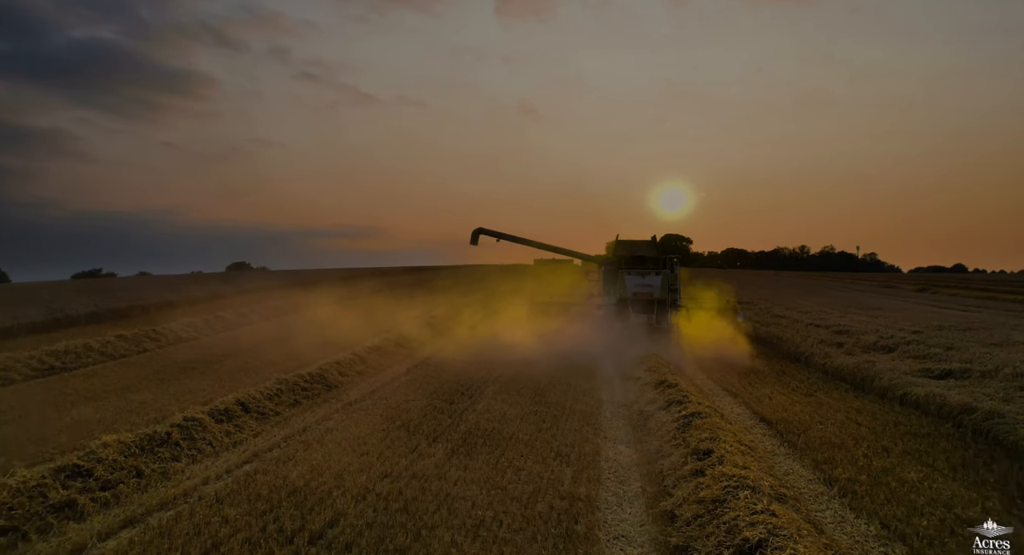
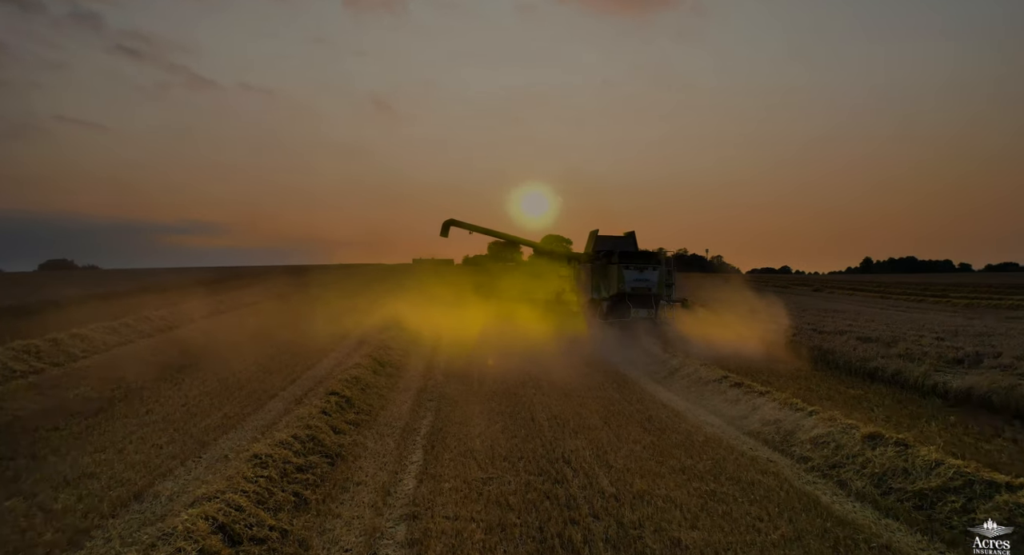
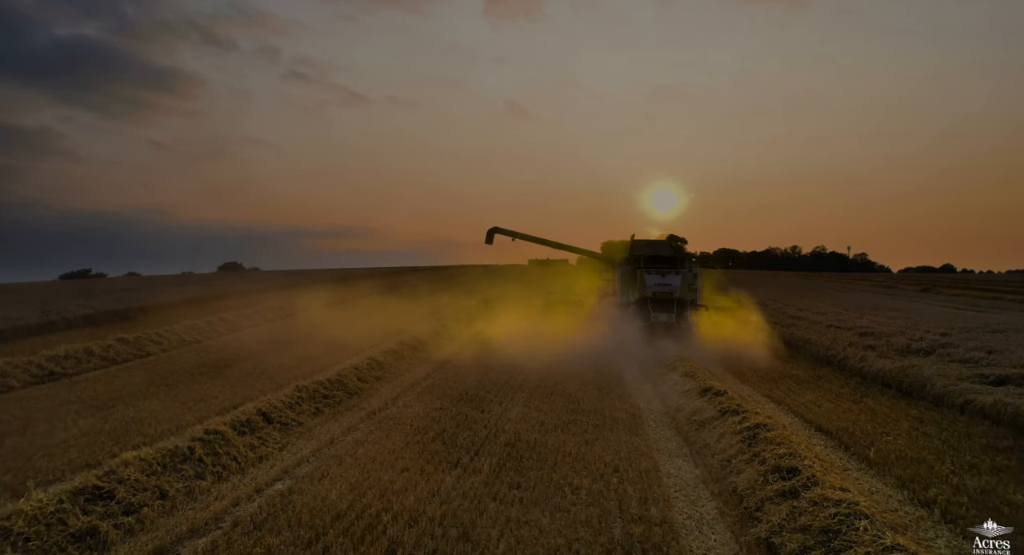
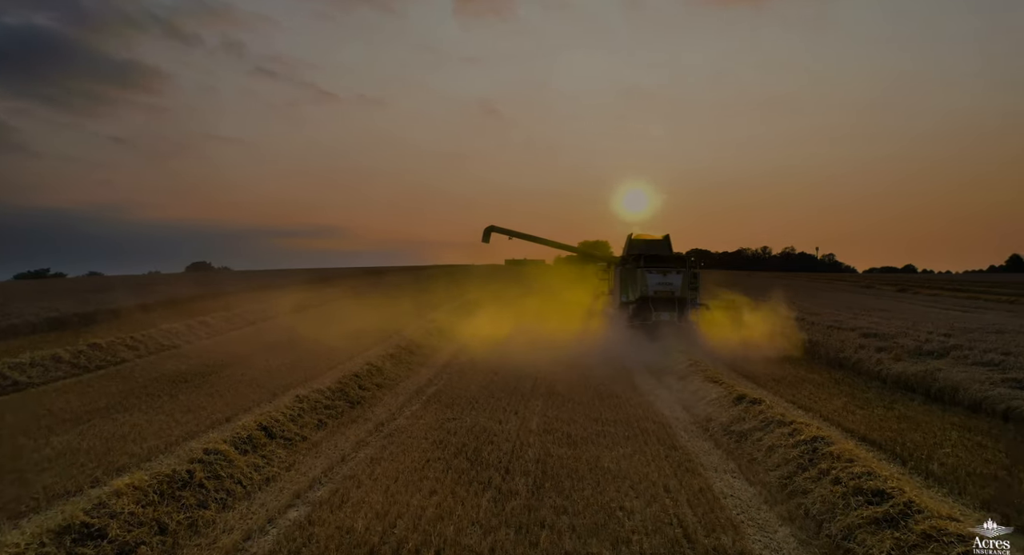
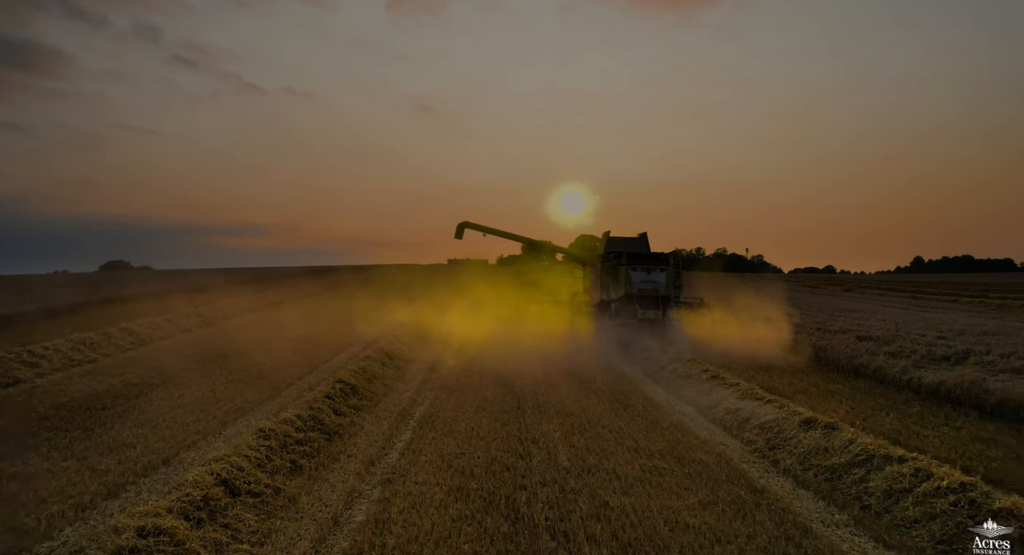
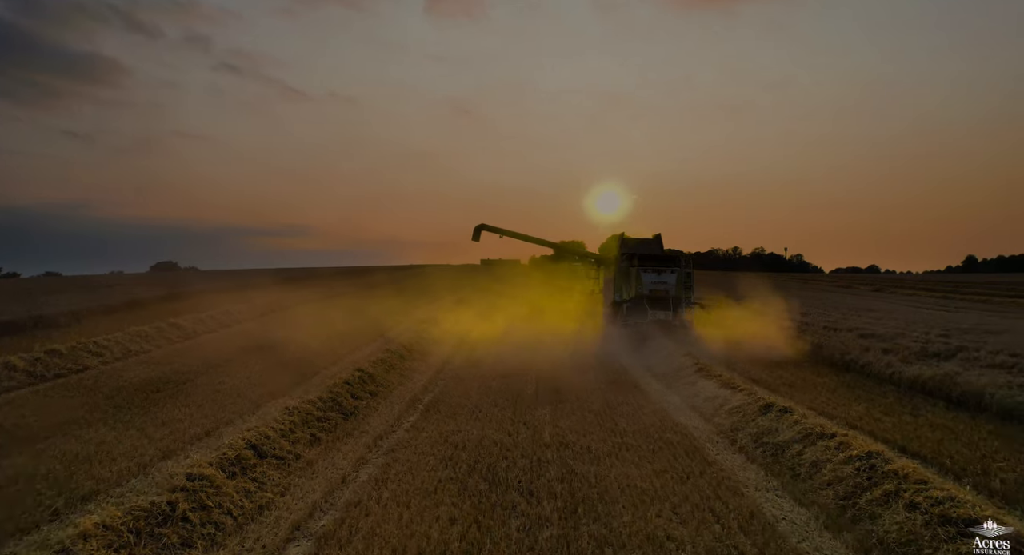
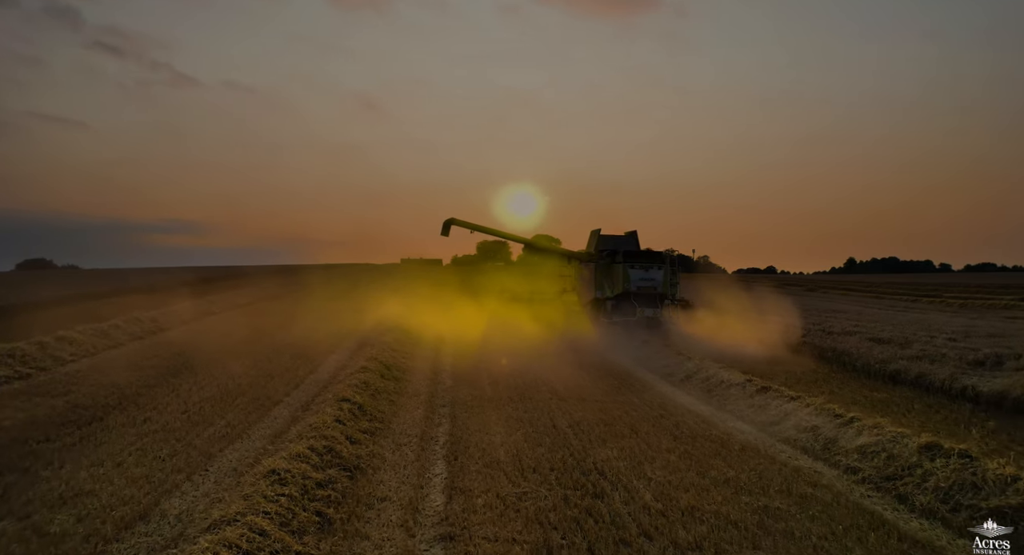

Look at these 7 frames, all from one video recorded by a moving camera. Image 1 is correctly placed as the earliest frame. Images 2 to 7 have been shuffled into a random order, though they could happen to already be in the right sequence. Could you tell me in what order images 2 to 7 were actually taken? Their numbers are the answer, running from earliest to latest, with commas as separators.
3, 4, 6, 5, 2, 7
